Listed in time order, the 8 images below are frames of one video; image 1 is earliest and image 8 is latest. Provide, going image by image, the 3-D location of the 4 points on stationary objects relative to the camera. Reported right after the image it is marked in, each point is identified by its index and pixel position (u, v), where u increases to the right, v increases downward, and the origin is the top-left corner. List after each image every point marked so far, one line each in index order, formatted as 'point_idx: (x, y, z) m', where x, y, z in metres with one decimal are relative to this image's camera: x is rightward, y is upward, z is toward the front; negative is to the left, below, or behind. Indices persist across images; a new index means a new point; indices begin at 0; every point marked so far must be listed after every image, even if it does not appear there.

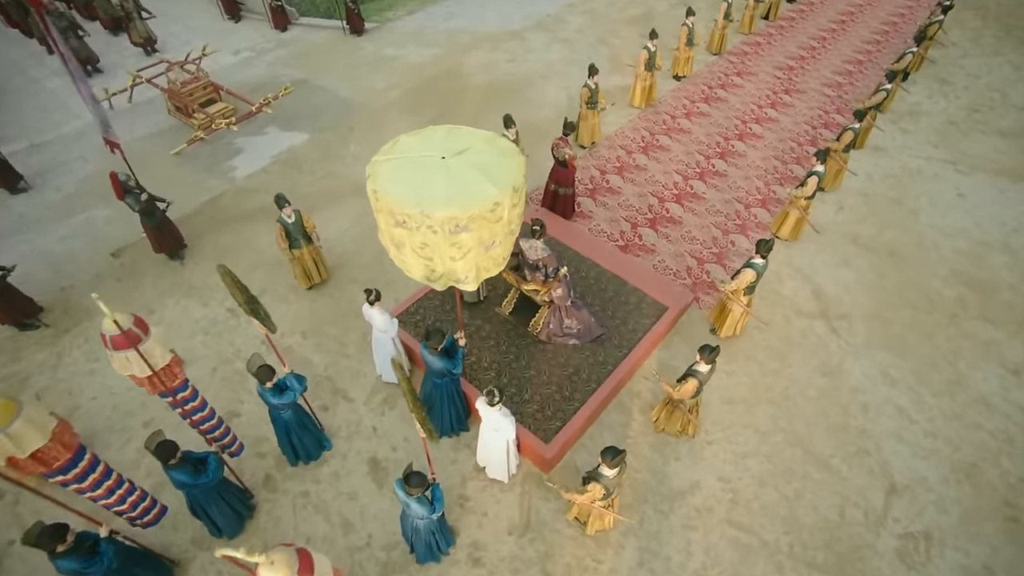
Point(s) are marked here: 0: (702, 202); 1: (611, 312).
0: (+2.0, +0.9, +5.9) m
1: (+0.8, -0.2, +4.6) m
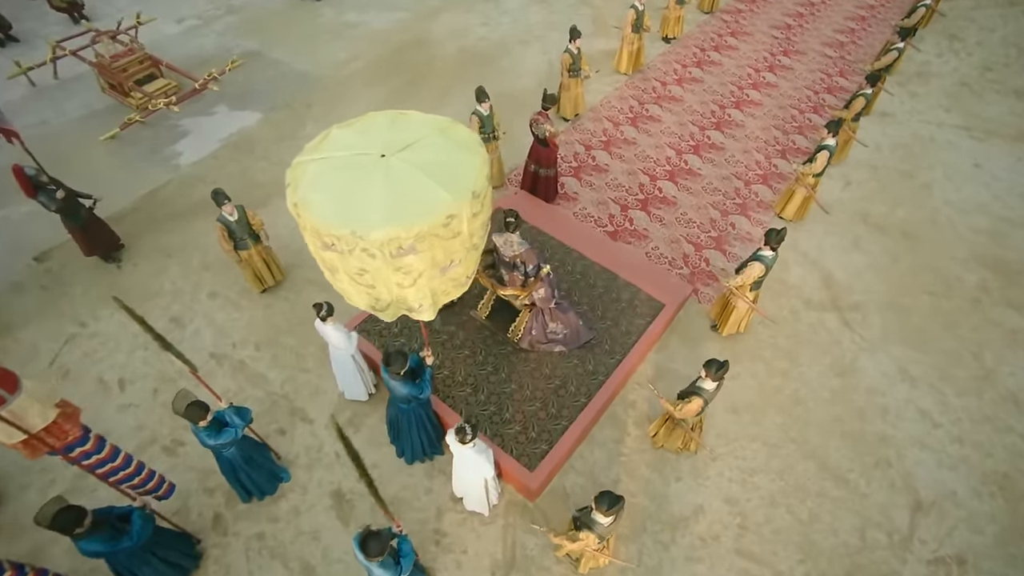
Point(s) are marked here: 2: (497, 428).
0: (+1.8, +1.1, +5.3) m
1: (+0.7, -0.2, +4.1) m
2: (-0.1, -0.9, +3.5) m
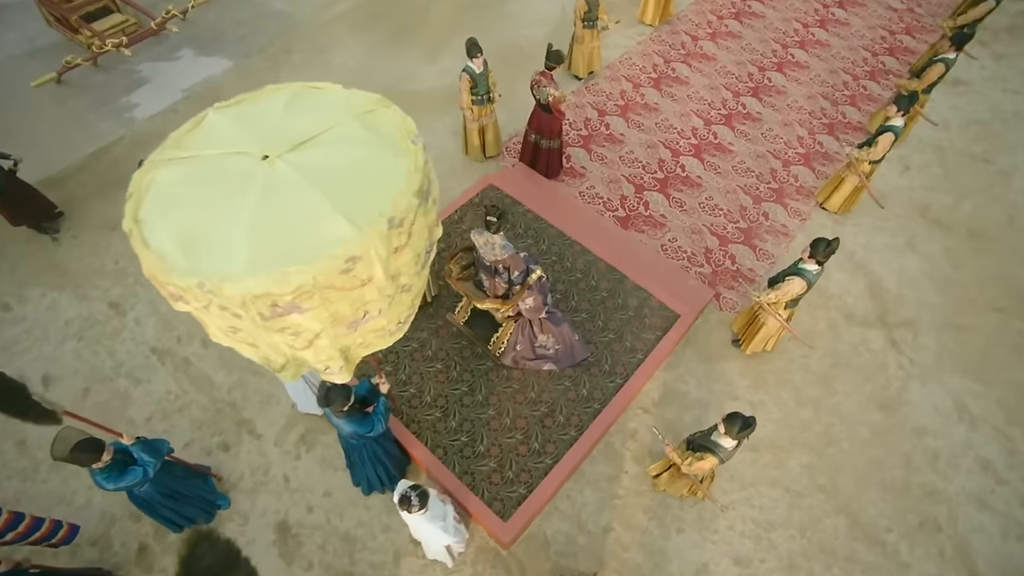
0: (+1.8, +1.1, +4.5) m
1: (+0.6, -0.2, +3.4) m
2: (-0.2, -0.9, +3.0) m
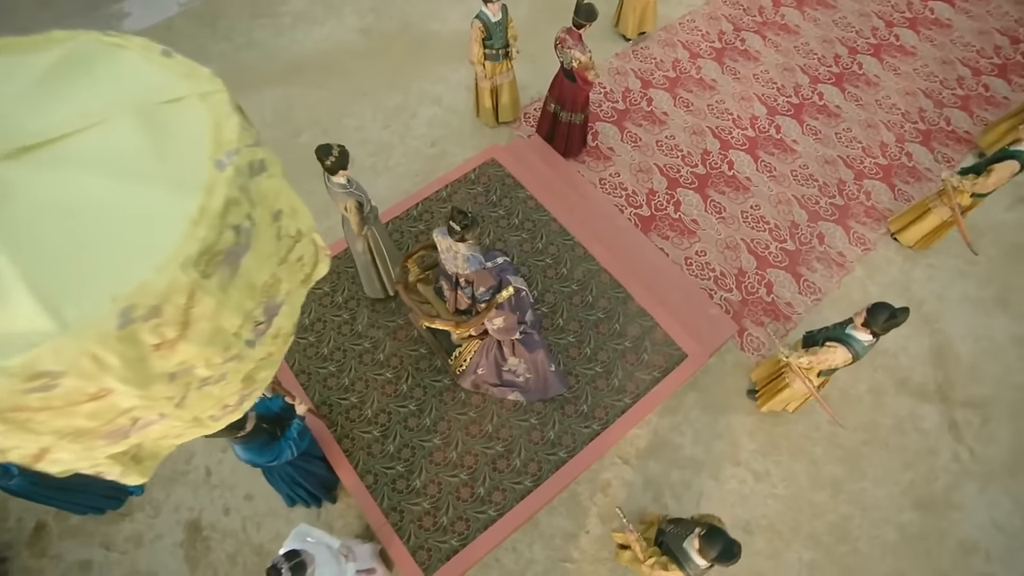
0: (+1.9, +0.9, +3.7) m
1: (+0.4, -0.3, +2.8) m
2: (-0.5, -1.0, +2.5) m
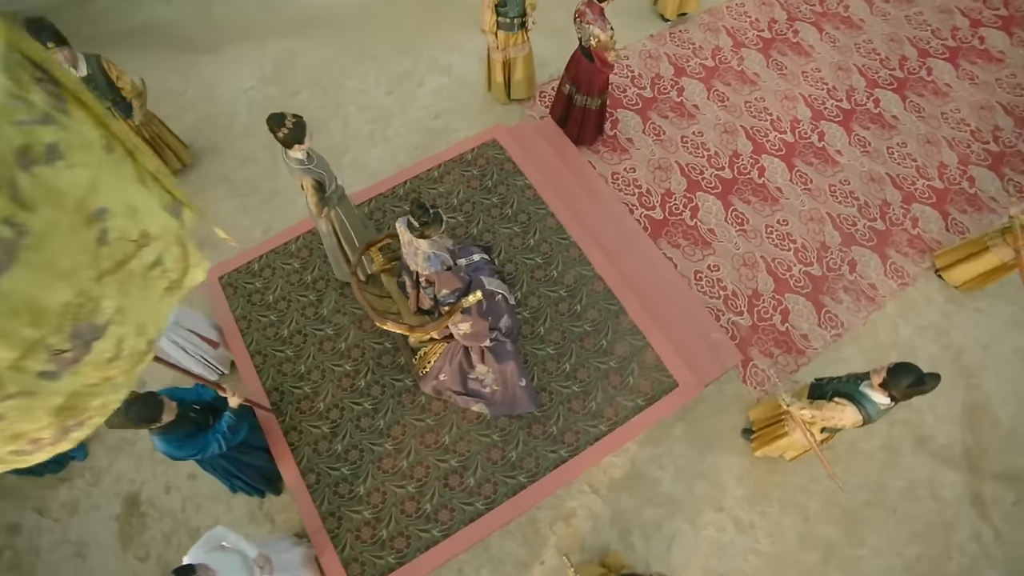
0: (+1.9, +0.7, +3.3) m
1: (+0.3, -0.4, +2.6) m
2: (-0.7, -0.9, +2.3) m
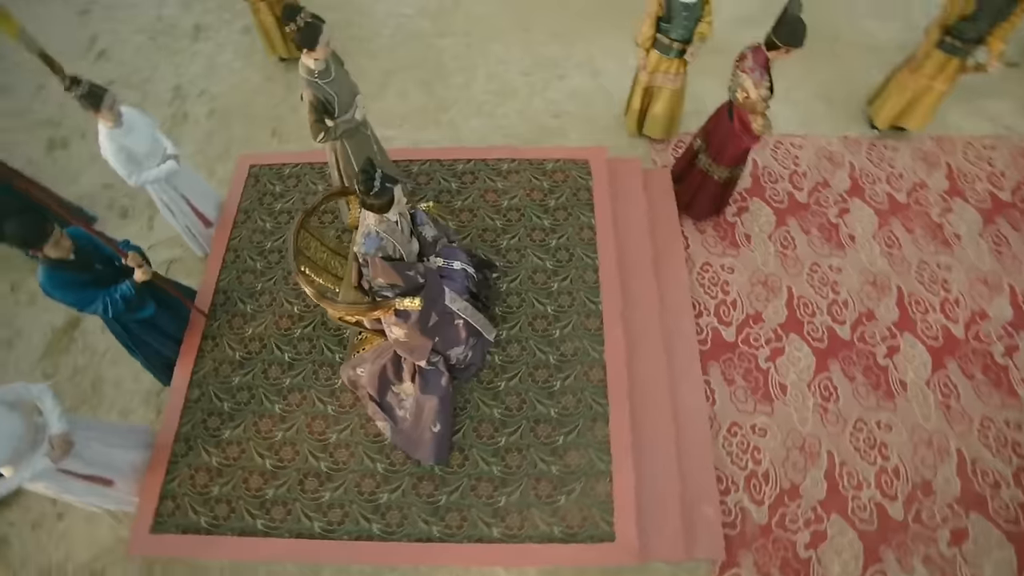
0: (+2.1, -0.5, +2.4) m
1: (0.0, -0.6, +2.1) m
2: (-1.2, -0.6, +2.1) m
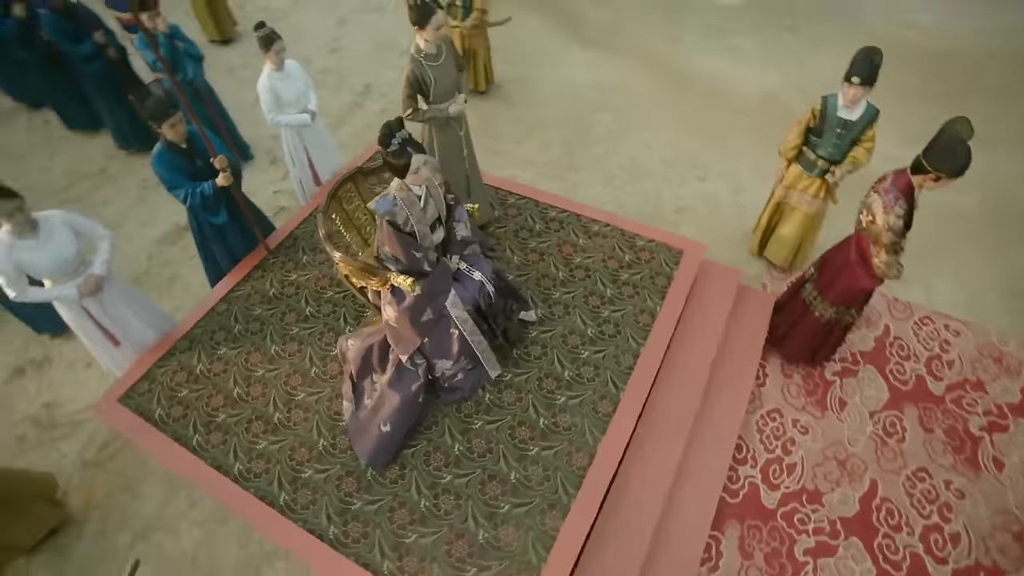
0: (+1.7, -1.4, +1.5) m
1: (-0.2, -0.6, +1.8) m
2: (-1.2, -0.2, +2.2) m
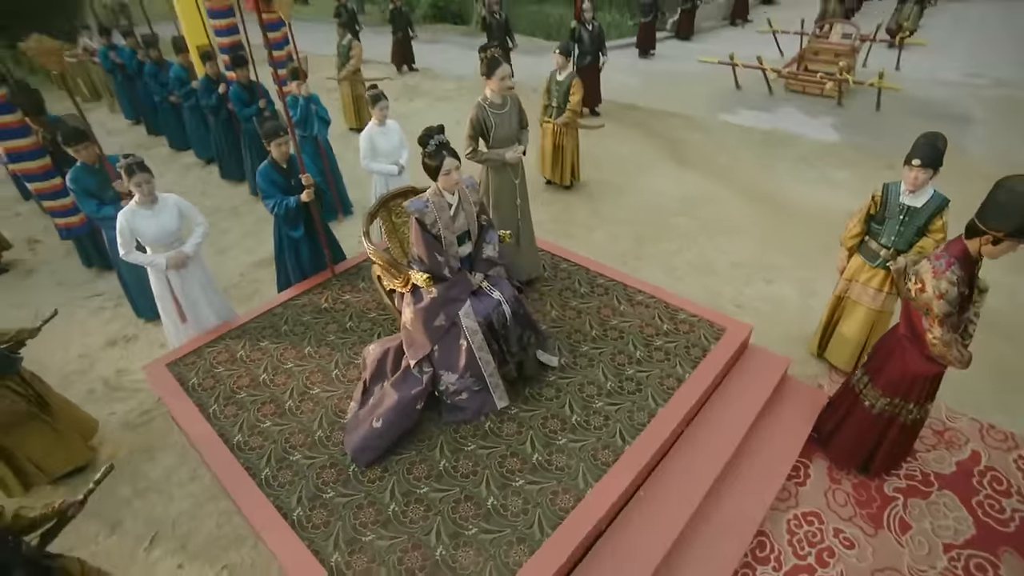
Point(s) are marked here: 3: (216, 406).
0: (+1.4, -1.5, +0.9) m
1: (-0.3, -0.6, +1.7) m
2: (-1.1, -0.2, +2.4) m
3: (-1.1, -0.5, +2.1) m
